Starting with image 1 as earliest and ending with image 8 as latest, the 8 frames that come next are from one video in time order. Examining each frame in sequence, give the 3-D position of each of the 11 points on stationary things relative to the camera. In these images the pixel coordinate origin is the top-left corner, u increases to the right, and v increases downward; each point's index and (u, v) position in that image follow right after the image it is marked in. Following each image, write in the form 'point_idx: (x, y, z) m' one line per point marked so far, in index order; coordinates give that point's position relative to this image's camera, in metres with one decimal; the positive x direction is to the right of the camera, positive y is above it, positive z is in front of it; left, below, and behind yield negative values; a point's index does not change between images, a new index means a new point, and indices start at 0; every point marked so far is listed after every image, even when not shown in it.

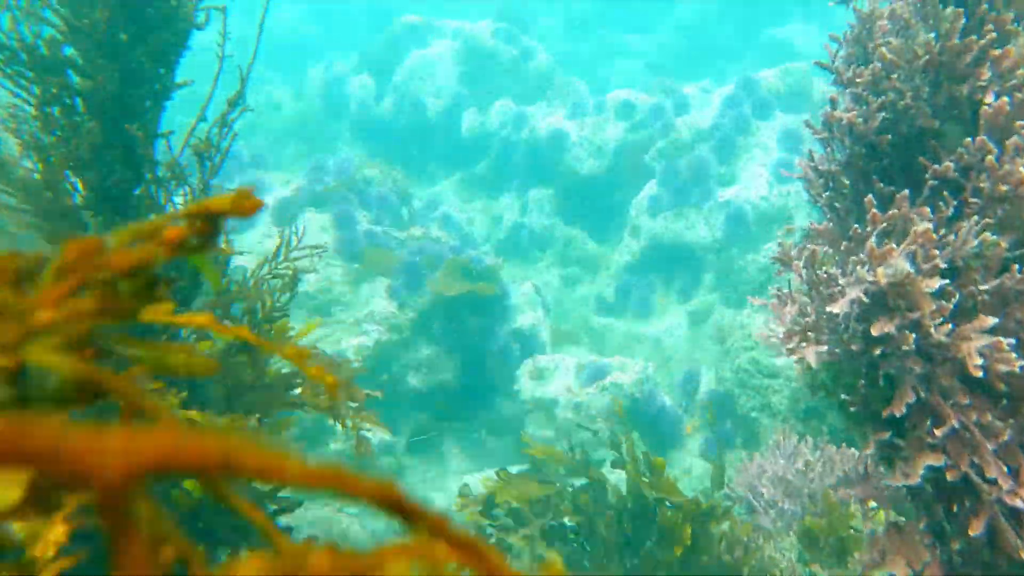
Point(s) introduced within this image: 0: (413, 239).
0: (-1.8, +0.8, +8.5) m
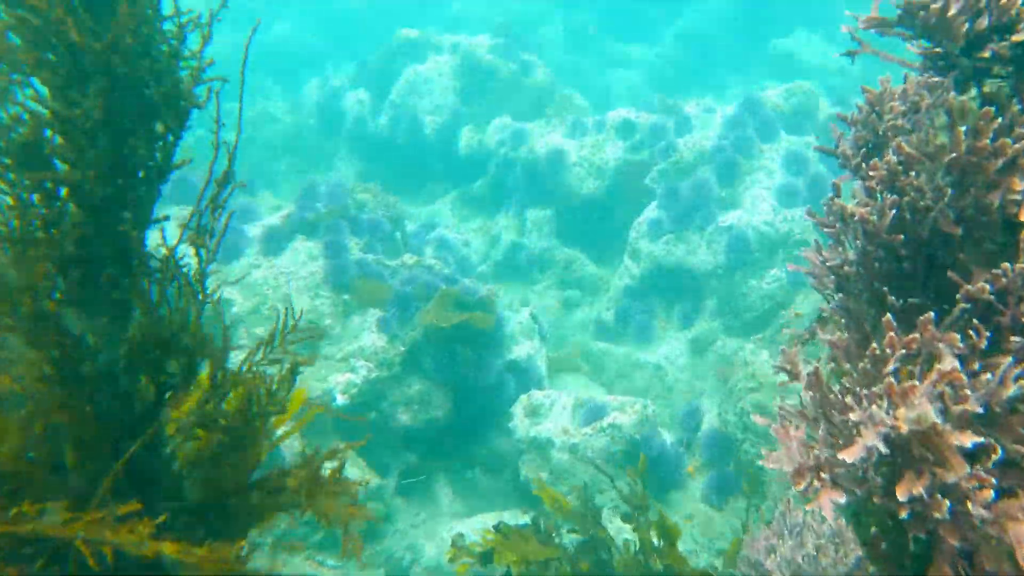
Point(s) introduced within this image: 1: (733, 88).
0: (-1.9, +0.3, +8.3) m
1: (+8.2, +7.3, +17.7) m
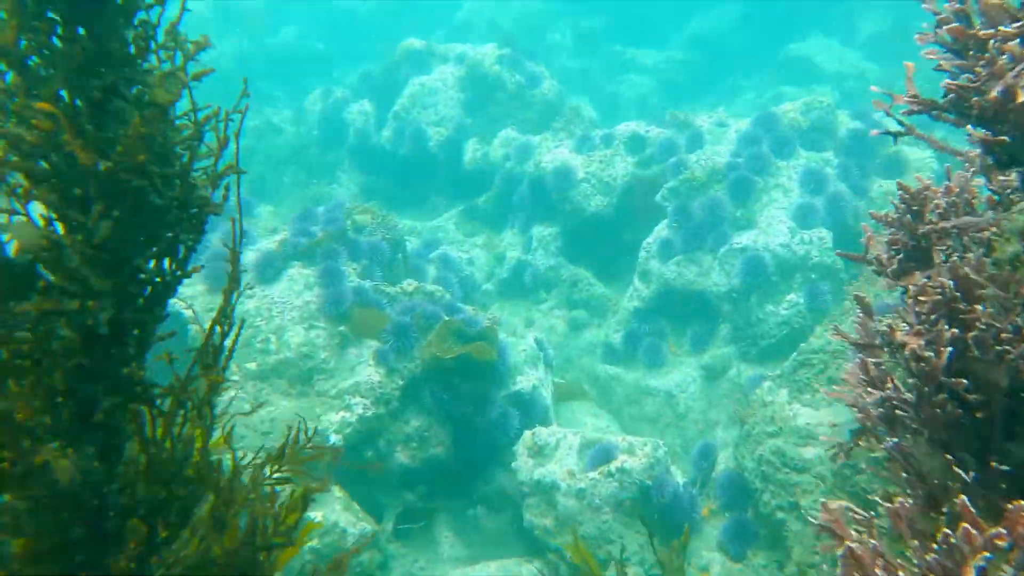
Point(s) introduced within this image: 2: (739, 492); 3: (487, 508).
0: (-1.8, -0.1, +8.0) m
1: (+8.4, +6.8, +17.2) m
2: (+3.0, -2.6, +6.2) m
3: (-0.4, -3.3, +7.1) m
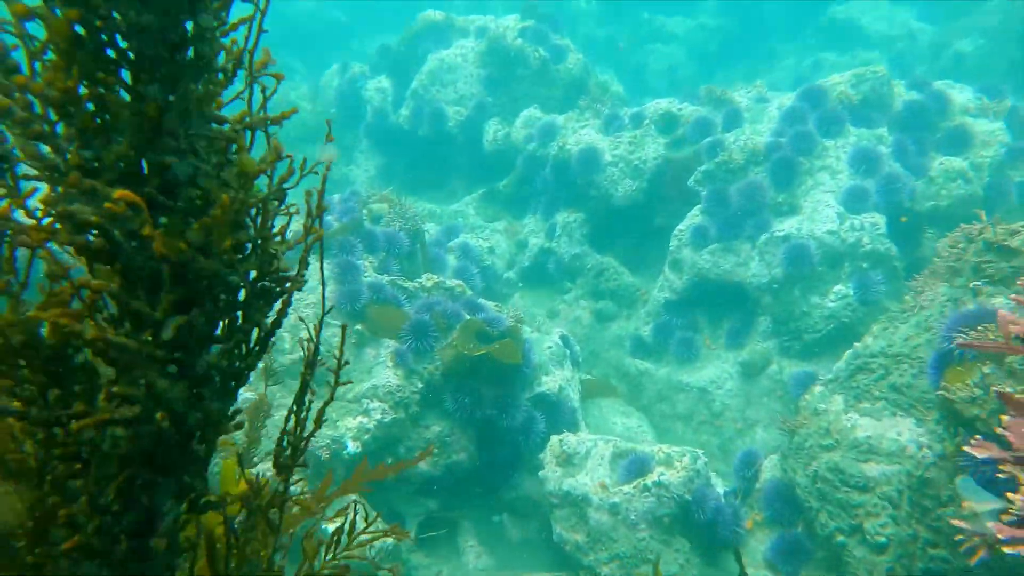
0: (-1.4, -0.1, +7.6) m
1: (+9.1, +7.4, +16.1) m
2: (+3.3, -2.6, +5.7) m
3: (0.0, -3.3, +6.8) m
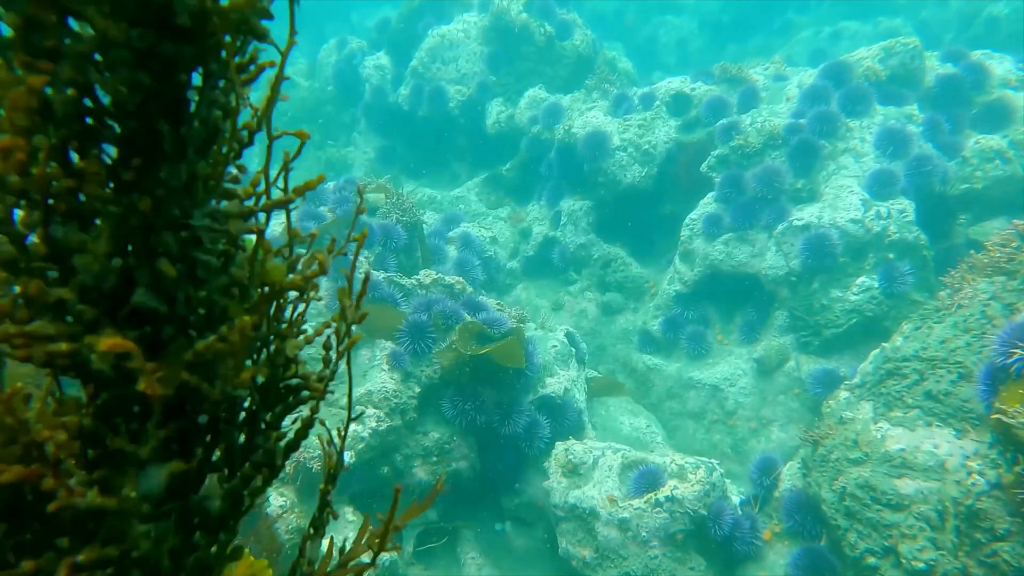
0: (-1.4, 0.0, +7.2) m
1: (+9.1, +7.9, +15.2) m
2: (+3.3, -2.6, +5.3) m
3: (0.0, -3.2, +6.5) m
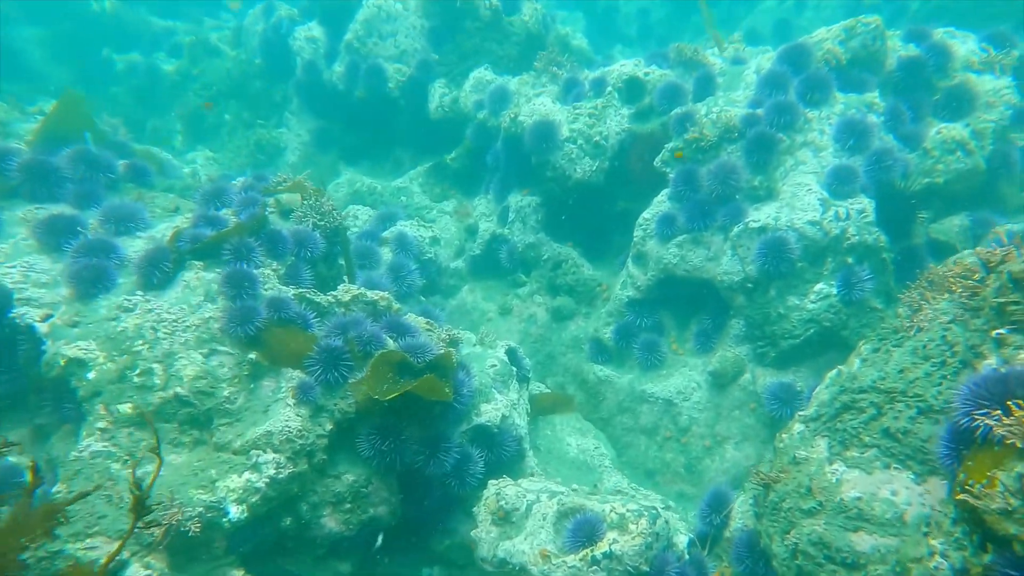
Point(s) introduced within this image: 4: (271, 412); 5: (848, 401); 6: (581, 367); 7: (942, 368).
0: (-2.3, -0.2, +6.3) m
1: (+7.6, +8.1, +14.6) m
2: (+2.5, -2.8, +4.8) m
3: (-0.8, -3.5, +5.8) m
4: (-2.8, -1.4, +5.5) m
5: (+3.3, -1.1, +4.7) m
6: (+1.2, -1.4, +8.3) m
7: (+3.8, -0.7, +4.1) m
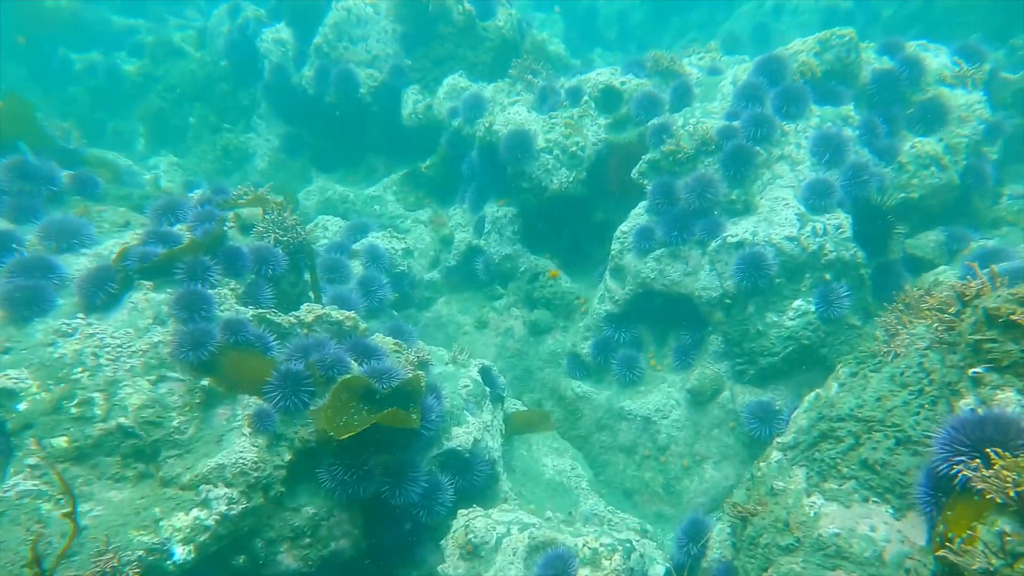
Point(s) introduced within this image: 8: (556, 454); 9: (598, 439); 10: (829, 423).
0: (-2.7, -0.5, +6.0) m
1: (+6.9, +7.9, +14.6) m
2: (+2.2, -3.0, +4.7) m
3: (-1.1, -3.7, +5.5) m
4: (-3.1, -1.7, +5.1) m
5: (+3.0, -1.4, +4.6) m
6: (+0.8, -1.6, +8.1) m
7: (+3.5, -0.9, +4.0) m
8: (+0.7, -2.5, +7.3) m
9: (+1.4, -2.5, +7.6) m
10: (+3.1, -1.3, +4.5) m
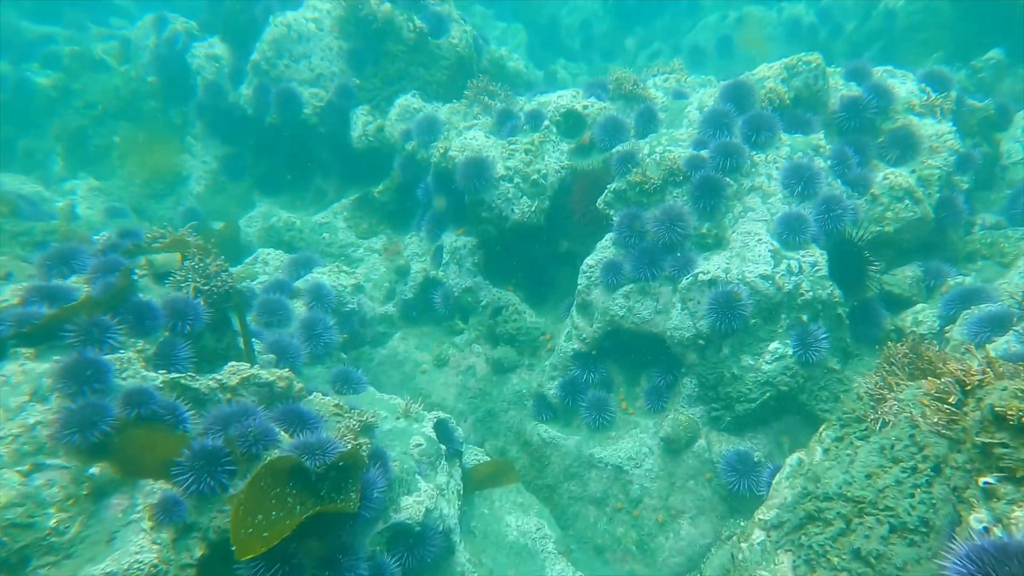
0: (-3.2, -1.1, +5.2) m
1: (+5.8, +7.3, +14.4) m
2: (+1.8, -3.6, +4.2) m
3: (-1.6, -4.3, +4.8) m
4: (-3.6, -2.3, +4.3) m
5: (+2.6, -1.9, +4.1) m
6: (+0.2, -2.2, +7.5) m
7: (+3.1, -1.5, +3.6) m
8: (+0.1, -3.1, +6.7) m
9: (+0.8, -3.0, +7.1) m
10: (+2.6, -1.8, +4.1) m
